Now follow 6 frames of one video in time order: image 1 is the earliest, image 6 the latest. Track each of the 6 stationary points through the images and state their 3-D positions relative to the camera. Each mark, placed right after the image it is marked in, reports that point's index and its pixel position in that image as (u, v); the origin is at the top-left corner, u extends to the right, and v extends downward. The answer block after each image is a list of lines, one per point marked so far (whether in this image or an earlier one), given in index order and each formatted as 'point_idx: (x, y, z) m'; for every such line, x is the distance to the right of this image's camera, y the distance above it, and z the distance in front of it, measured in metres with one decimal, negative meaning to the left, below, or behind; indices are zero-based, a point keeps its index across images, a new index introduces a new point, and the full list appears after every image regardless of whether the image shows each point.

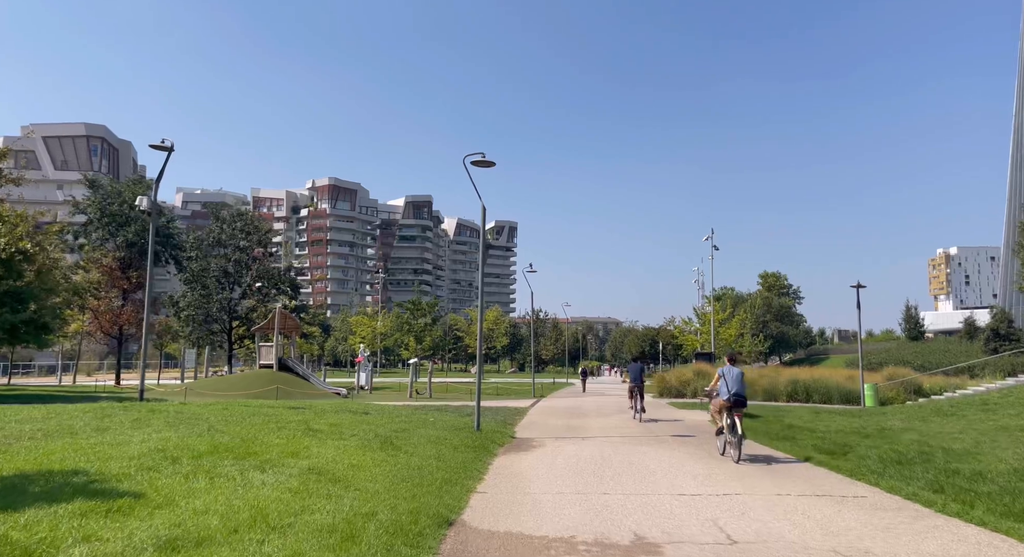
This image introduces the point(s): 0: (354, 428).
0: (-3.2, -3.0, +15.1) m
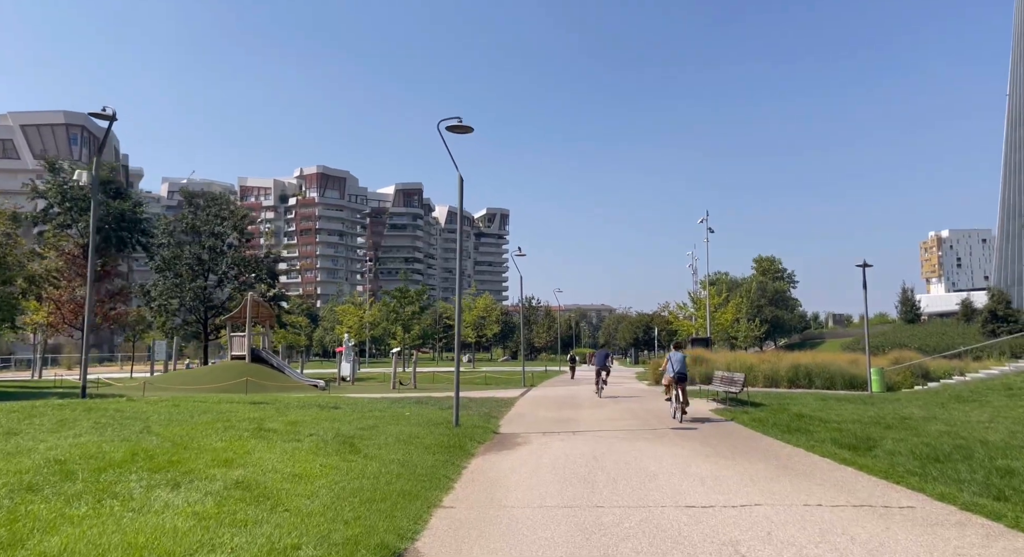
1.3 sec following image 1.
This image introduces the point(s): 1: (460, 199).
0: (-3.5, -2.6, +13.4) m
1: (-1.1, +1.6, +15.6) m
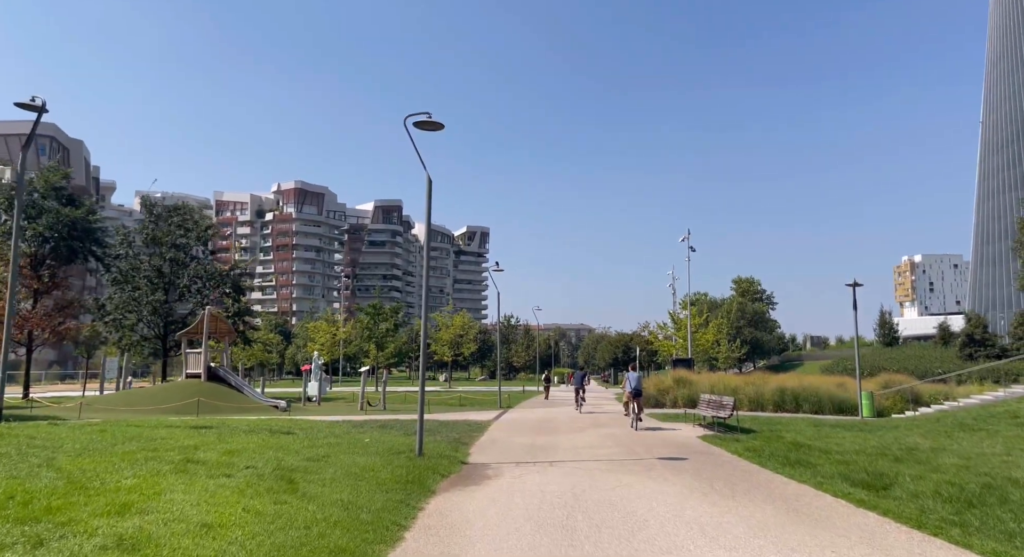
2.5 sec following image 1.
0: (-4.0, -2.7, +11.7) m
1: (-1.6, +1.4, +14.1) m
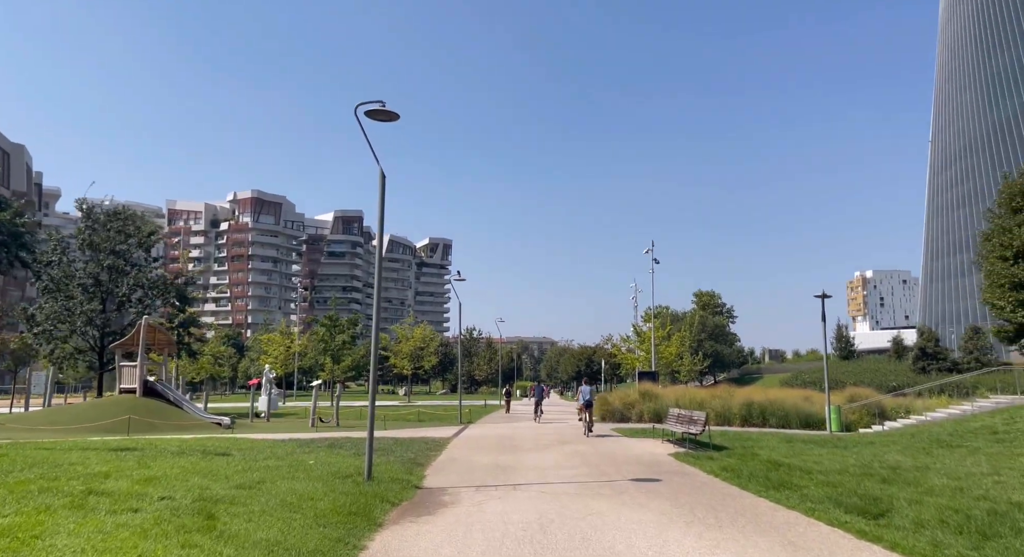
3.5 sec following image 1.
0: (-4.6, -2.8, +10.2) m
1: (-2.2, +1.3, +12.8) m
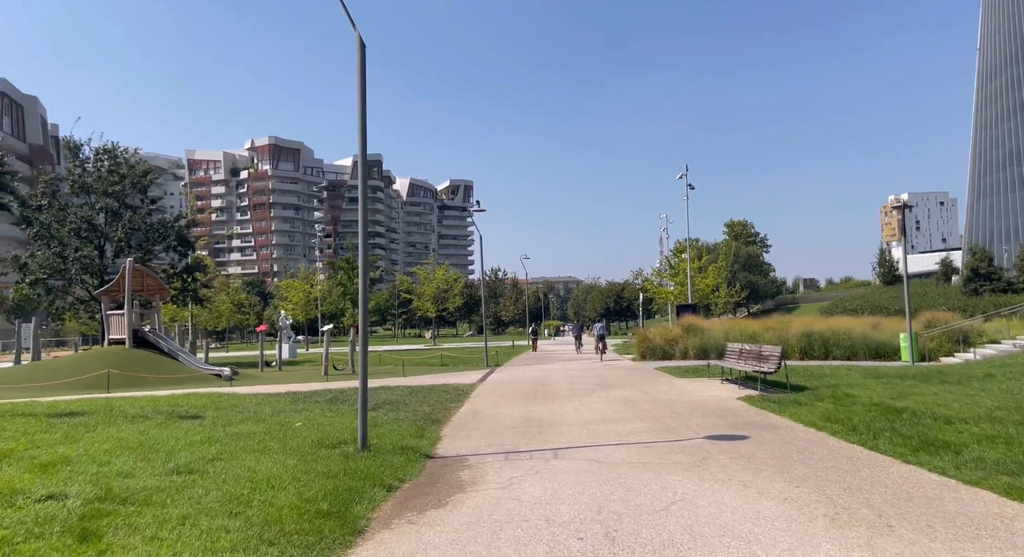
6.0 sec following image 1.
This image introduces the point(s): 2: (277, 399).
0: (-4.1, -1.9, +7.3) m
1: (-1.9, +2.5, +9.5) m
2: (-4.7, -2.4, +15.3) m
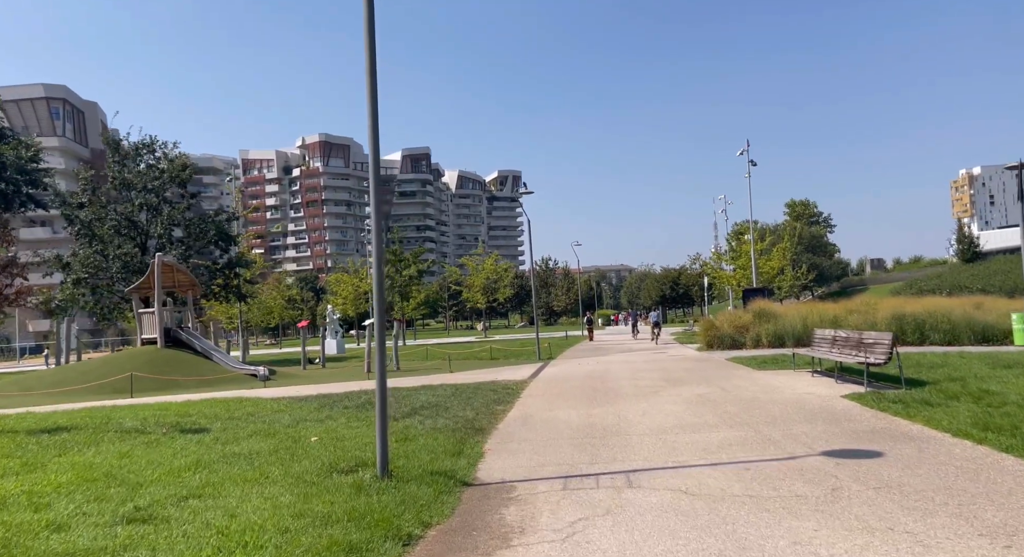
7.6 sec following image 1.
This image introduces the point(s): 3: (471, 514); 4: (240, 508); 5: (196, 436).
0: (-3.7, -1.8, +5.4) m
1: (-1.4, +2.7, +7.4) m
2: (-3.7, -2.2, +13.4) m
3: (-0.3, -2.0, +6.4) m
4: (-2.2, -1.9, +6.4) m
5: (-4.2, -2.1, +10.1) m
